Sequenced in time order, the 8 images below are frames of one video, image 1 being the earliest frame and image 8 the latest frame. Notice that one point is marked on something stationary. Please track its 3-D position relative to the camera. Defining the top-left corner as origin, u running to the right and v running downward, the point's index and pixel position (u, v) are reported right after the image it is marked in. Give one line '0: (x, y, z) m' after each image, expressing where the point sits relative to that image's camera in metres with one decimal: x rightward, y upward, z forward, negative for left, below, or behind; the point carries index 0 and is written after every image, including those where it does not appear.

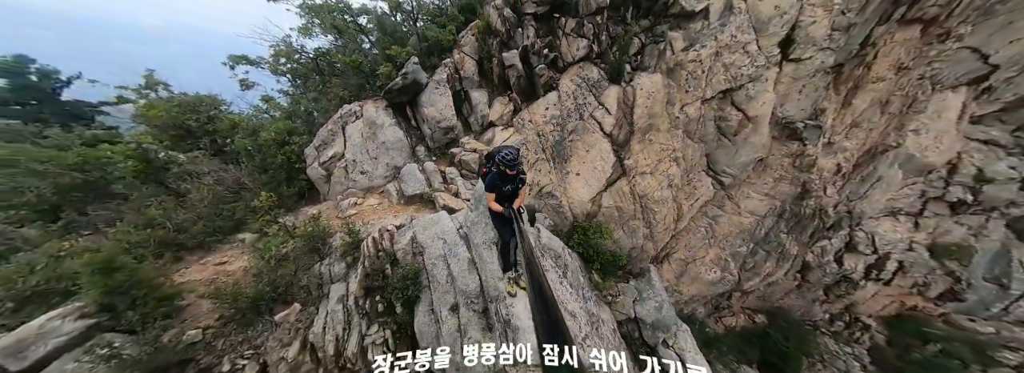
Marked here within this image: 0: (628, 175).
0: (+4.0, +0.4, +8.6) m
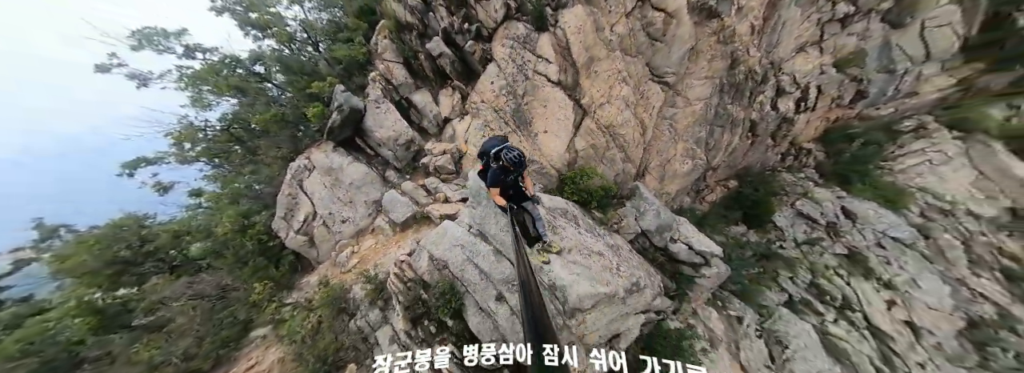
0: (+2.8, +2.6, +8.9) m
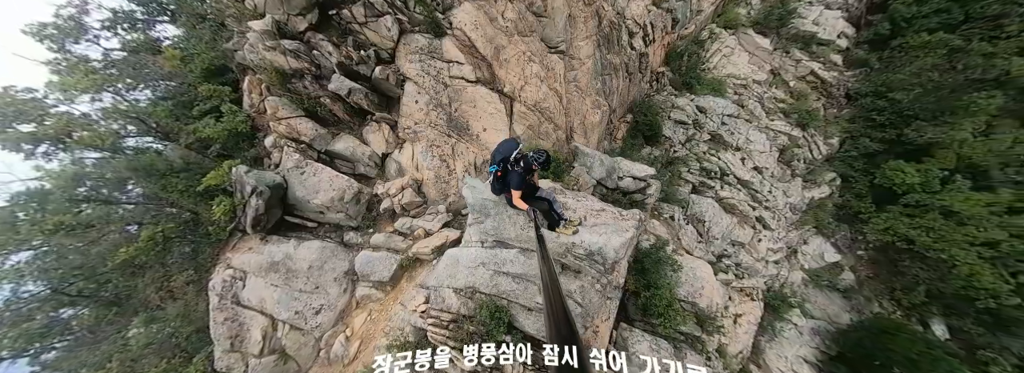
0: (+0.2, +3.3, +9.3) m
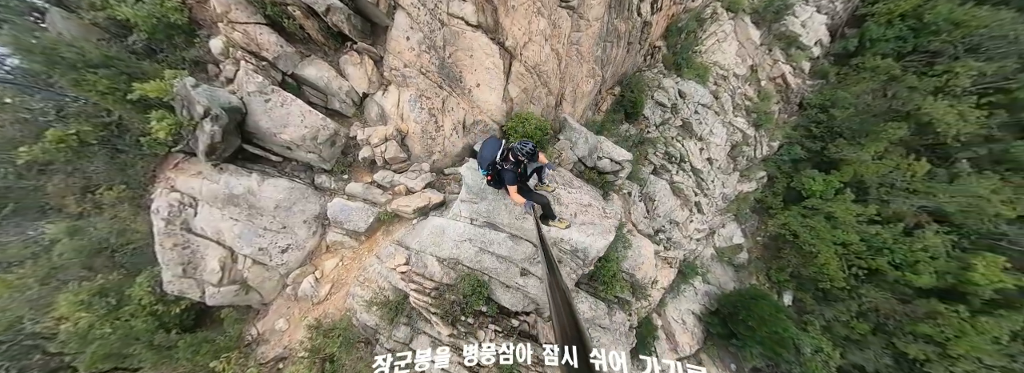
0: (+0.2, +4.5, +8.6) m
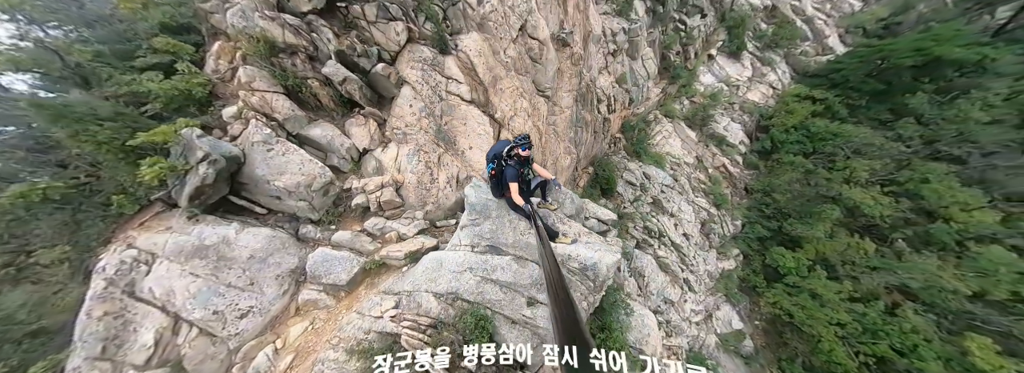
0: (-0.2, +2.4, +9.8) m
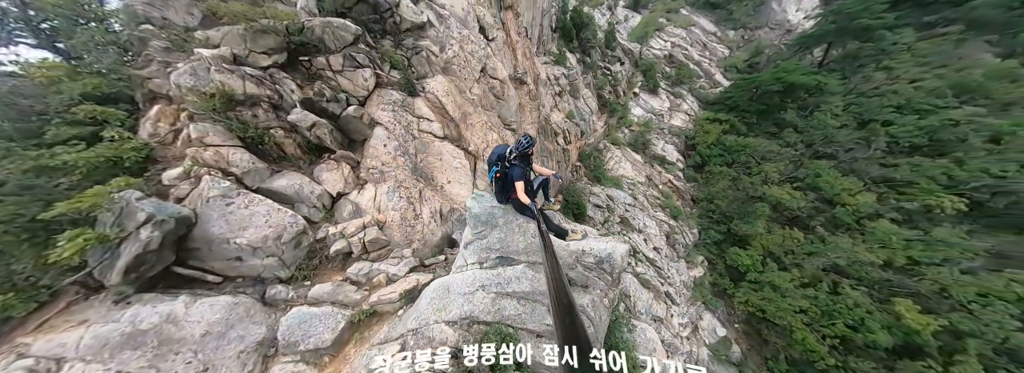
0: (-1.2, +1.2, +10.0) m
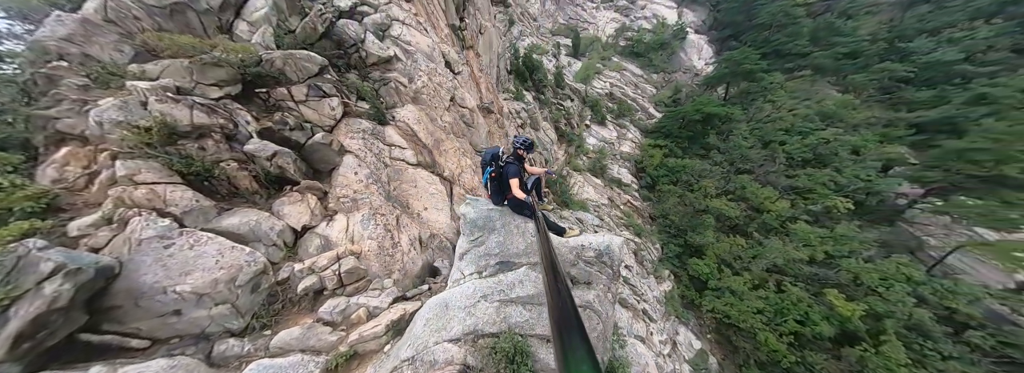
0: (-2.2, +0.3, +9.9) m
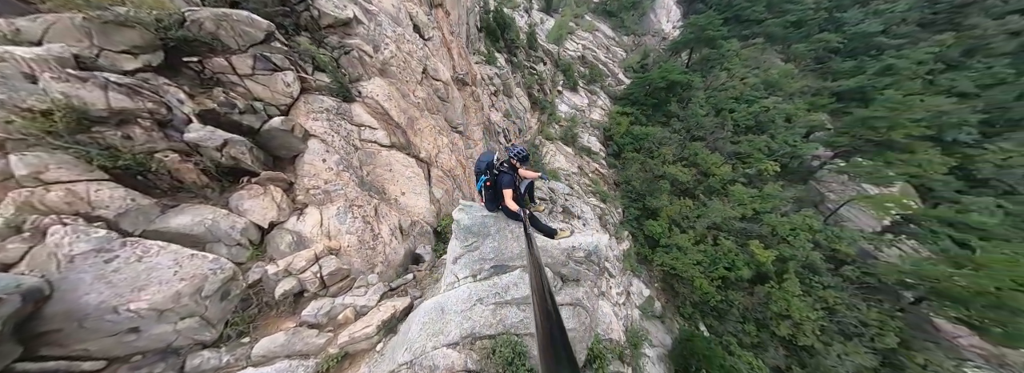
0: (-3.0, +0.9, +9.5) m
